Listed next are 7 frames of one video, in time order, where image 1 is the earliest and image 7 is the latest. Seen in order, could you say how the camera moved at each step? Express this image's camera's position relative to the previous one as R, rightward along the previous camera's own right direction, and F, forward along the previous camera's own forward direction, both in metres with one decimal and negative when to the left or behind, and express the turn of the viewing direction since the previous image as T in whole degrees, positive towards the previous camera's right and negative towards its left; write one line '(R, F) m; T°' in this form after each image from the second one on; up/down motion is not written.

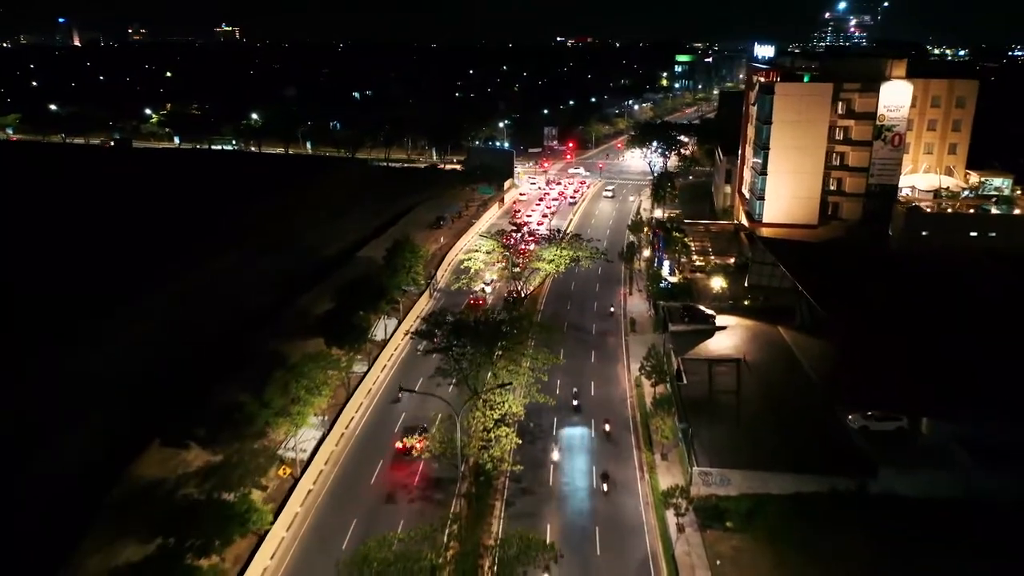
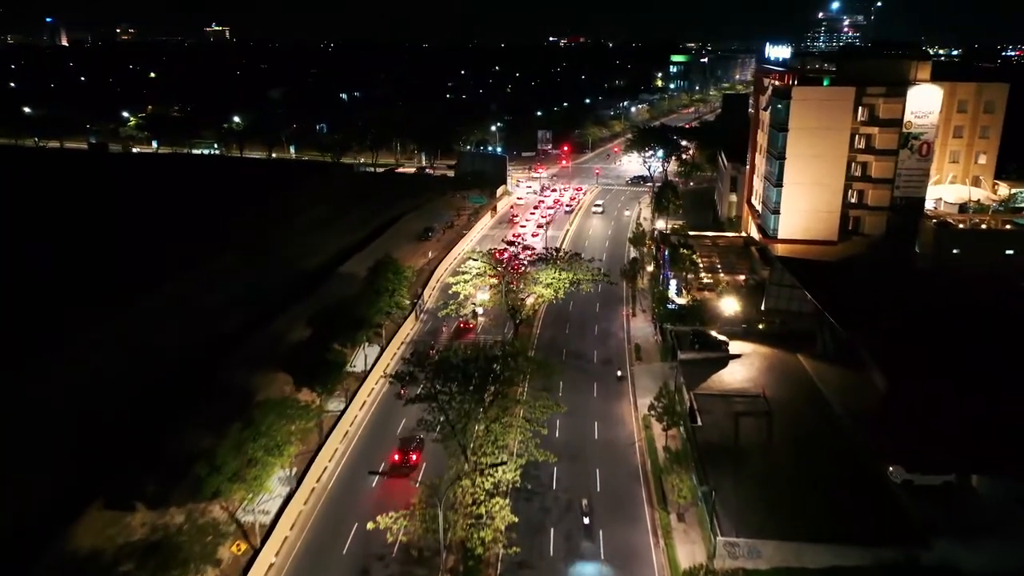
(0.0, +4.3) m; +1°
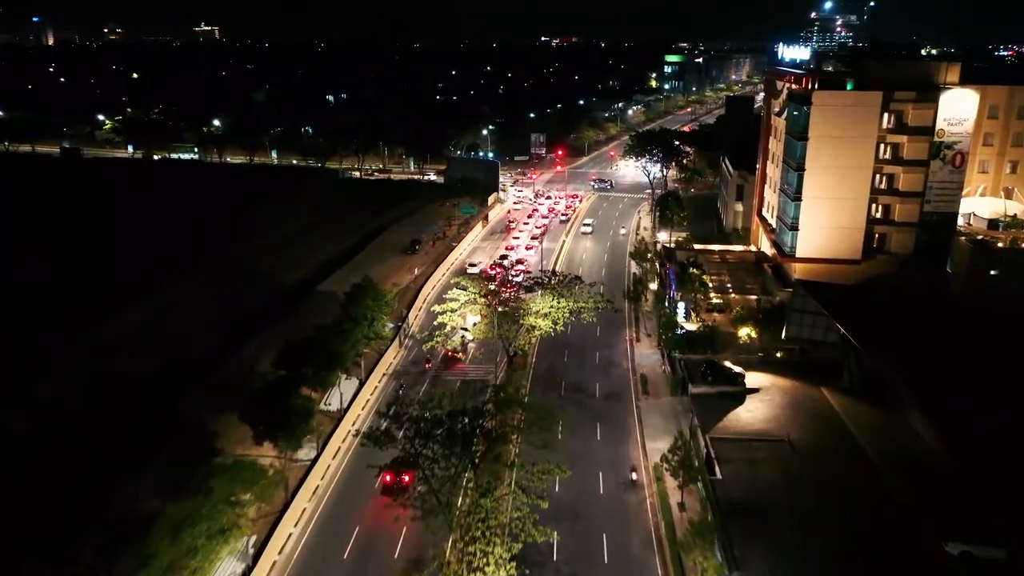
(0.0, +4.3) m; +1°
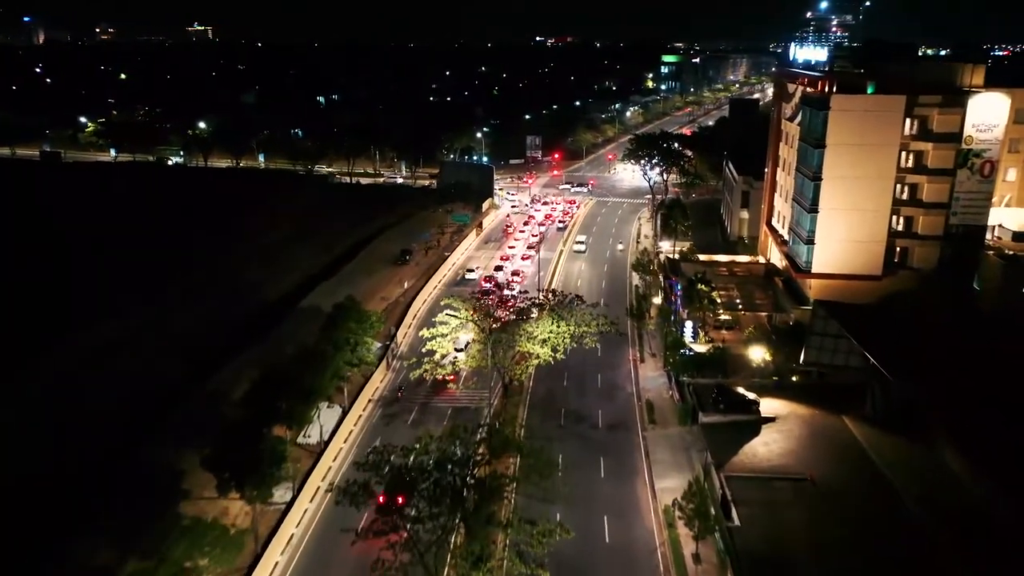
(0.0, +3.0) m; 0°
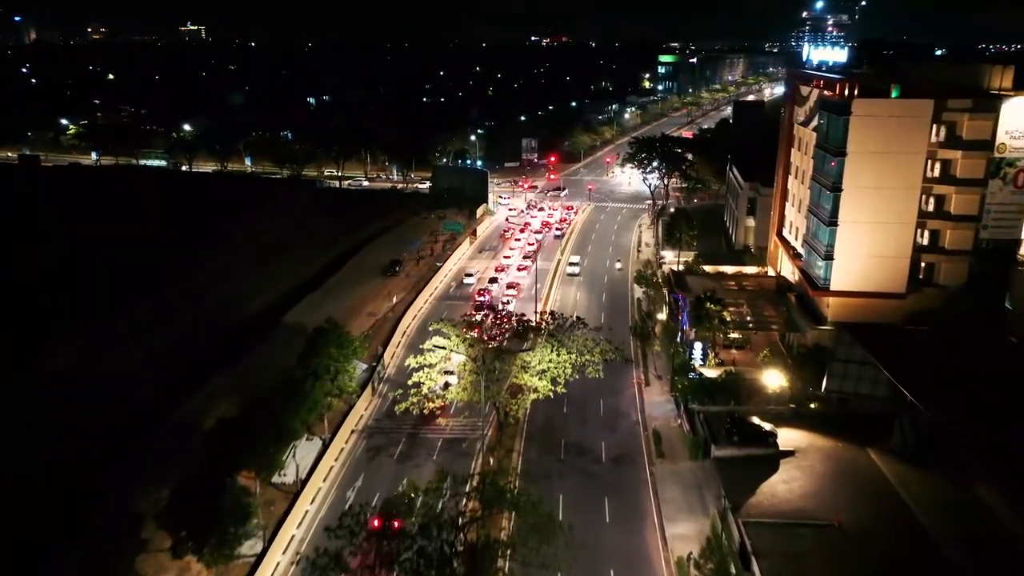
(0.0, +3.0) m; 0°
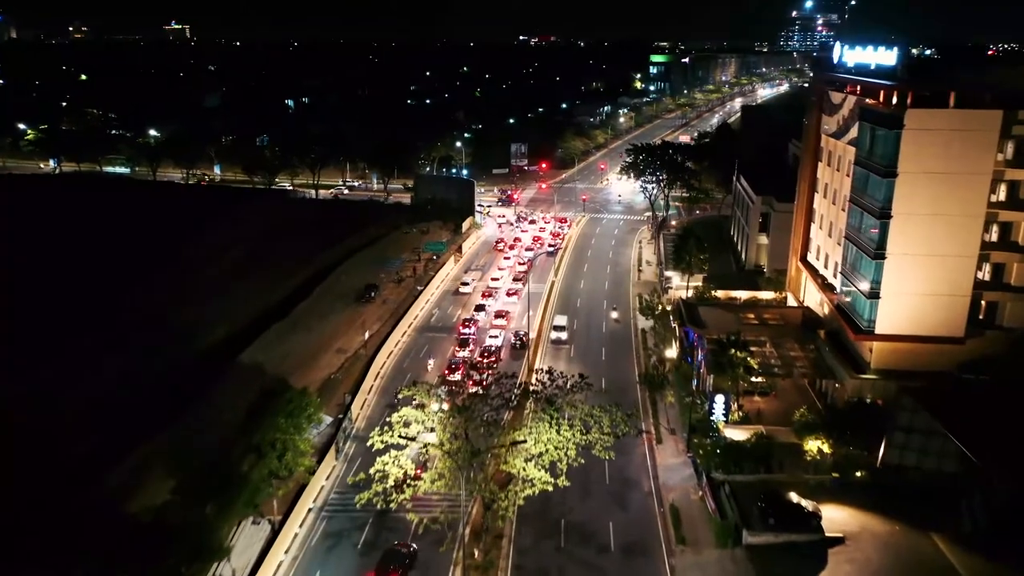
(0.0, +5.9) m; +1°
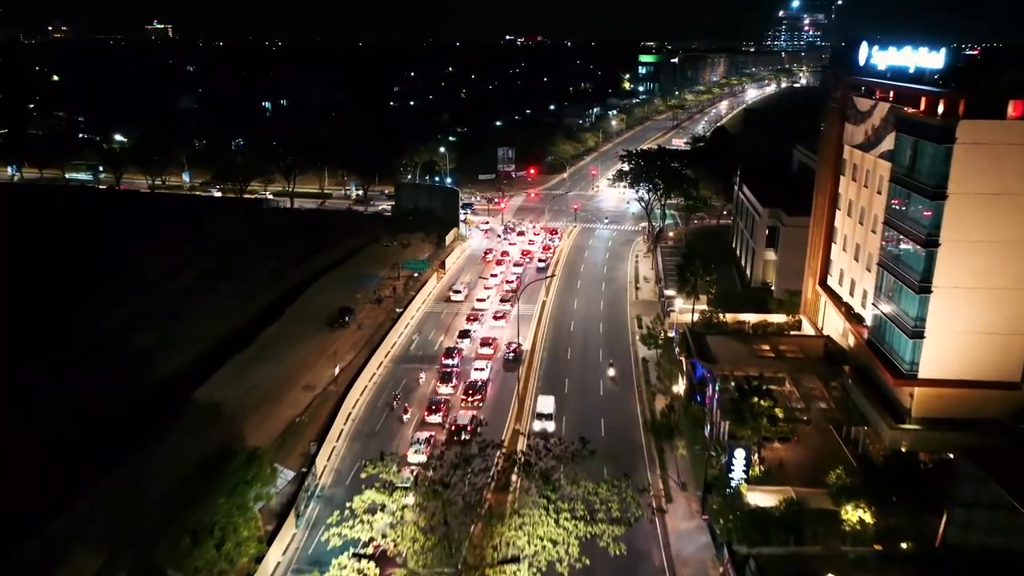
(0.0, +4.5) m; +1°
